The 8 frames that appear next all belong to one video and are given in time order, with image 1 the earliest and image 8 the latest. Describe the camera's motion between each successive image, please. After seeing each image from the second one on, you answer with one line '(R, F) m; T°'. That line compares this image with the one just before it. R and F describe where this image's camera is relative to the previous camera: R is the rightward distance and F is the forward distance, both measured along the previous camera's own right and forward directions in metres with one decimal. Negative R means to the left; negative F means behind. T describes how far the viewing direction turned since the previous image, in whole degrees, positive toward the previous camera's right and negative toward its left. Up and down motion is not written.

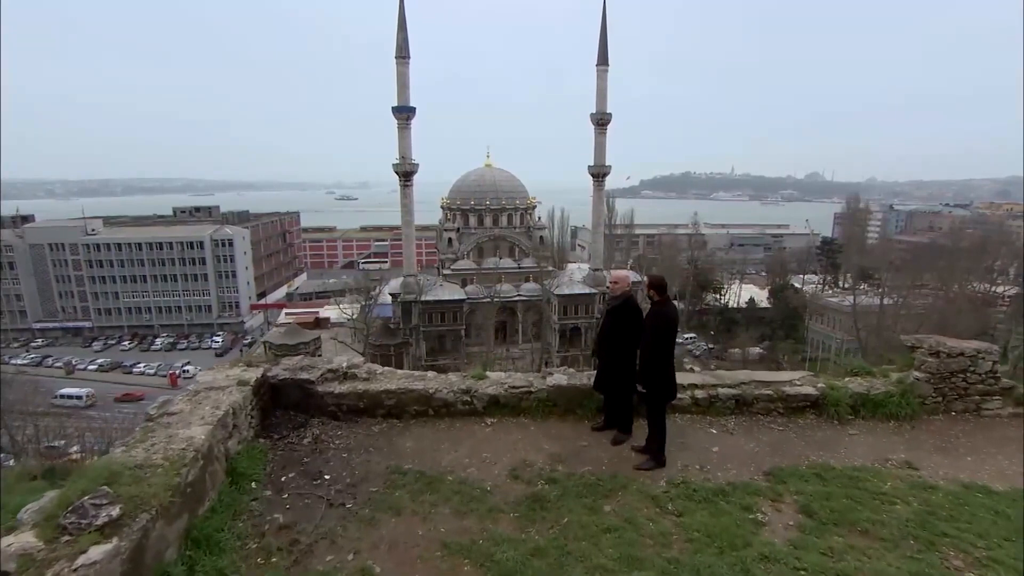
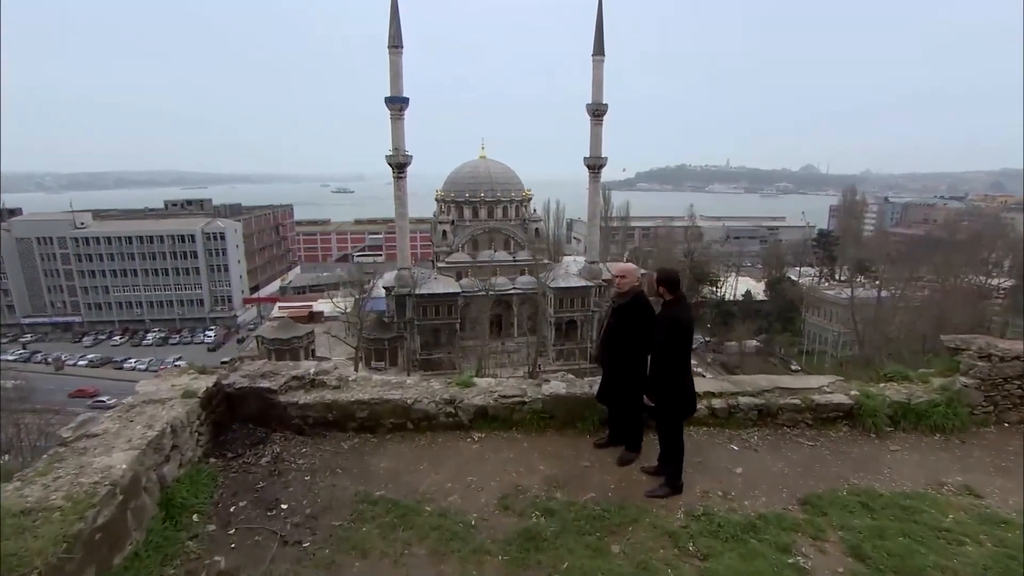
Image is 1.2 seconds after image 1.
(0.0, +0.6) m; 0°
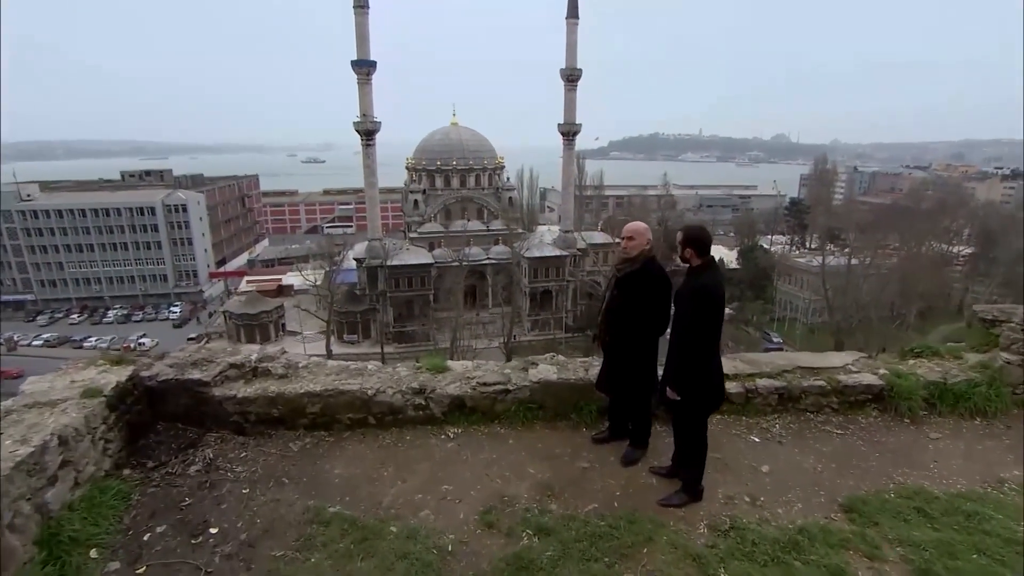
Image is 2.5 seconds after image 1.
(0.0, +0.7) m; +3°
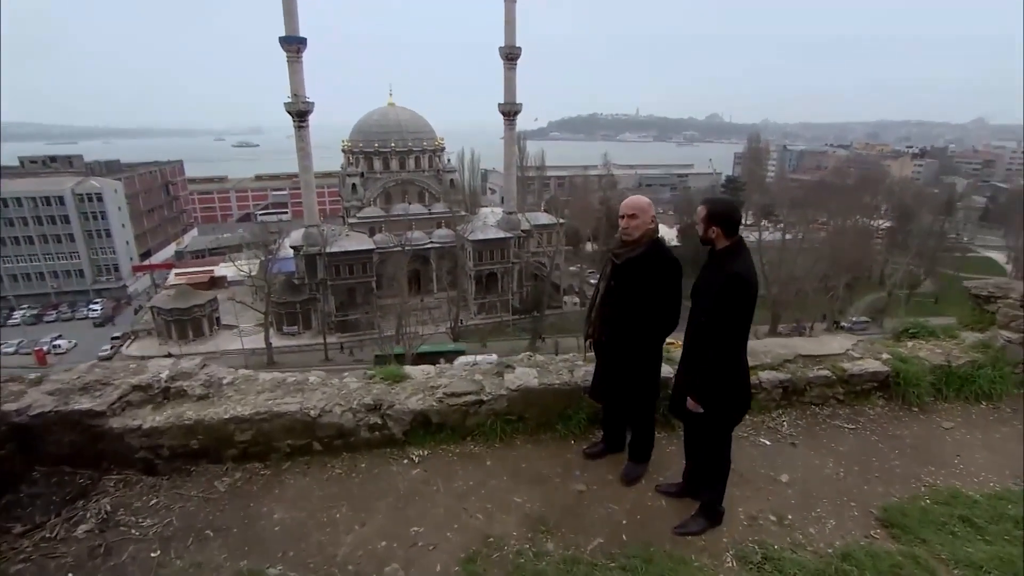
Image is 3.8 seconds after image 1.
(-0.1, +0.6) m; +6°
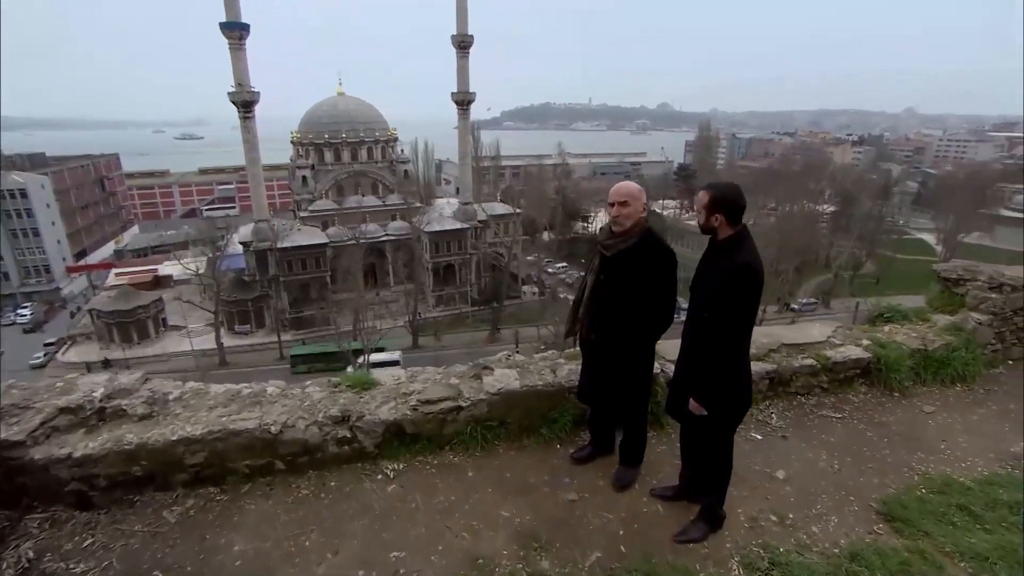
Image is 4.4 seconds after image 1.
(-0.1, +0.2) m; +4°
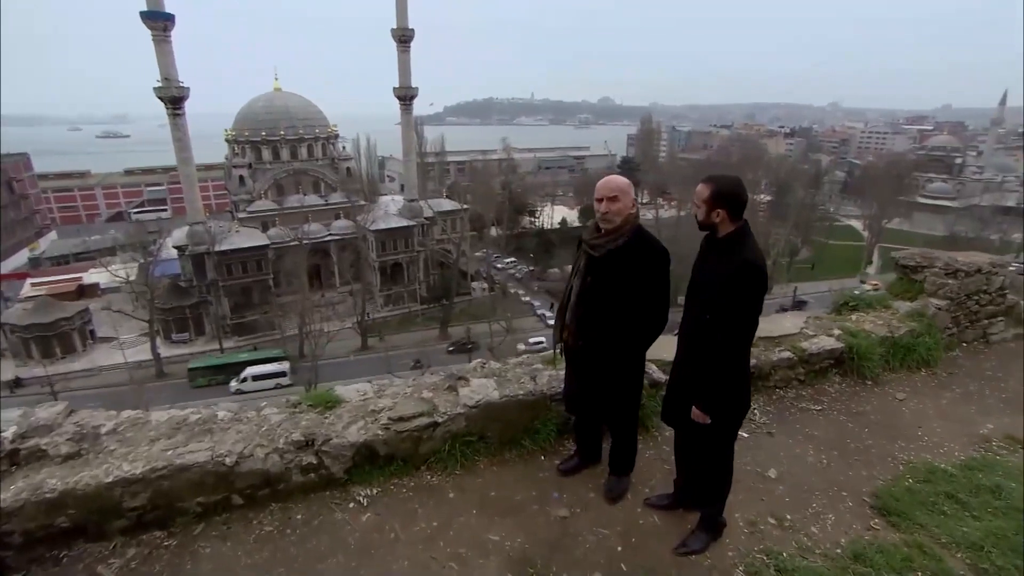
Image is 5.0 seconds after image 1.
(-0.1, +0.2) m; +5°
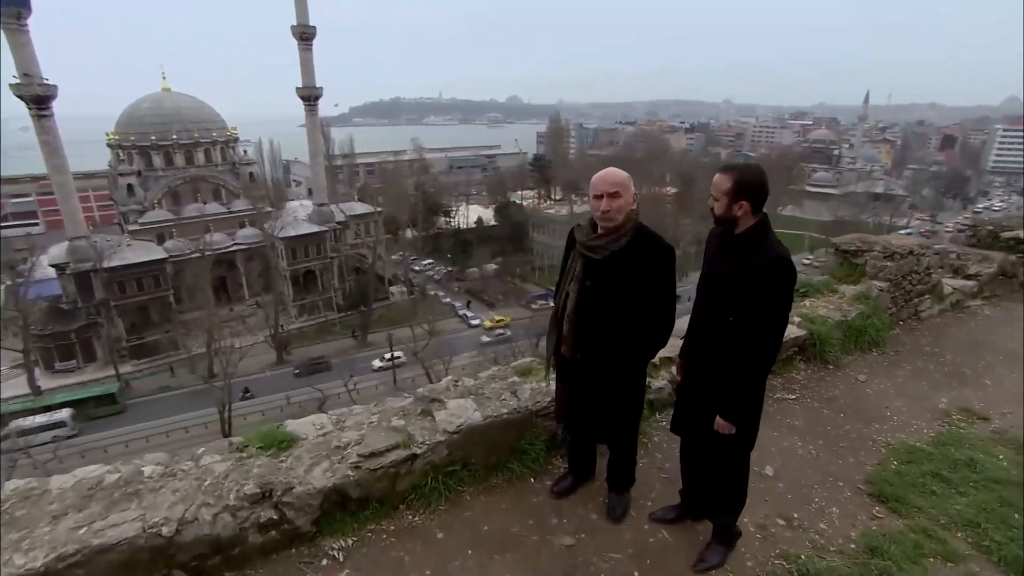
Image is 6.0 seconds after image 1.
(-0.2, +0.3) m; +8°
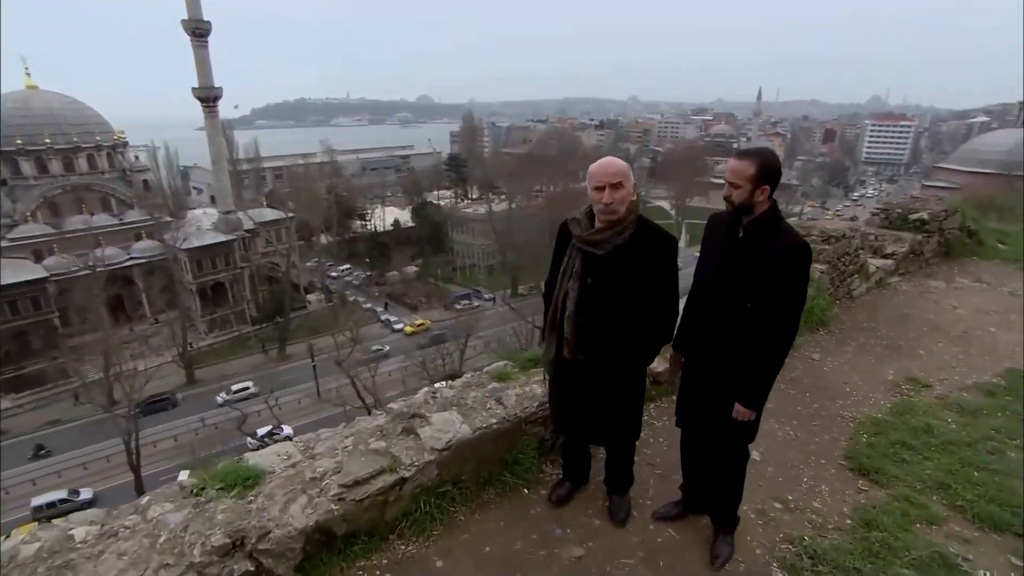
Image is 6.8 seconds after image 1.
(-0.2, +0.2) m; +8°
